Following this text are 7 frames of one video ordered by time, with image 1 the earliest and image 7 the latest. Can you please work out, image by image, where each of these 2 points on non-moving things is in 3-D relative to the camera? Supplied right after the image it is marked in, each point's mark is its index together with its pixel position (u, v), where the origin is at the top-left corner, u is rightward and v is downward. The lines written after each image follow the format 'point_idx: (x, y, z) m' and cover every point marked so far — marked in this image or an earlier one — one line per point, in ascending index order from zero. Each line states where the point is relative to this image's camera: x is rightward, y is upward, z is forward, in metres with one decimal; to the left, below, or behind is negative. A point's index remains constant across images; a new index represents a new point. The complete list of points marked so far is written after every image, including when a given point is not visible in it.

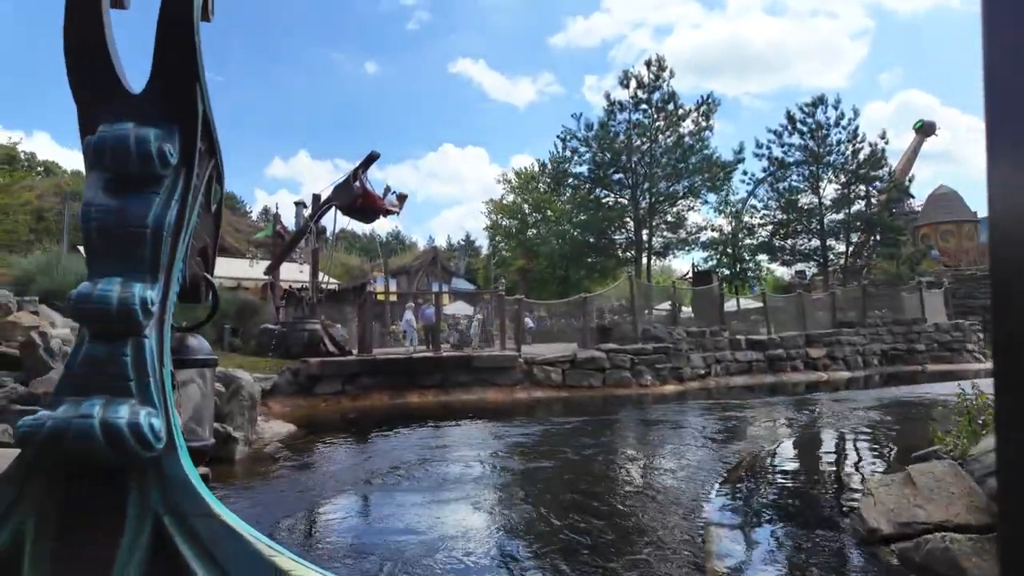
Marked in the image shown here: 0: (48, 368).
0: (-4.8, -0.8, +6.0) m
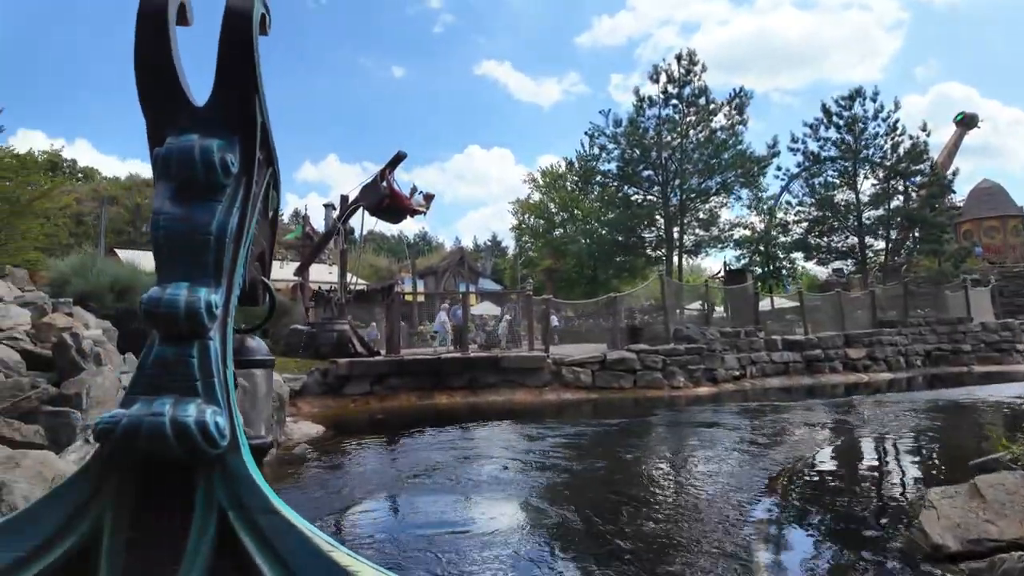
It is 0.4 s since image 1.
0: (-4.5, -0.8, +6.1) m
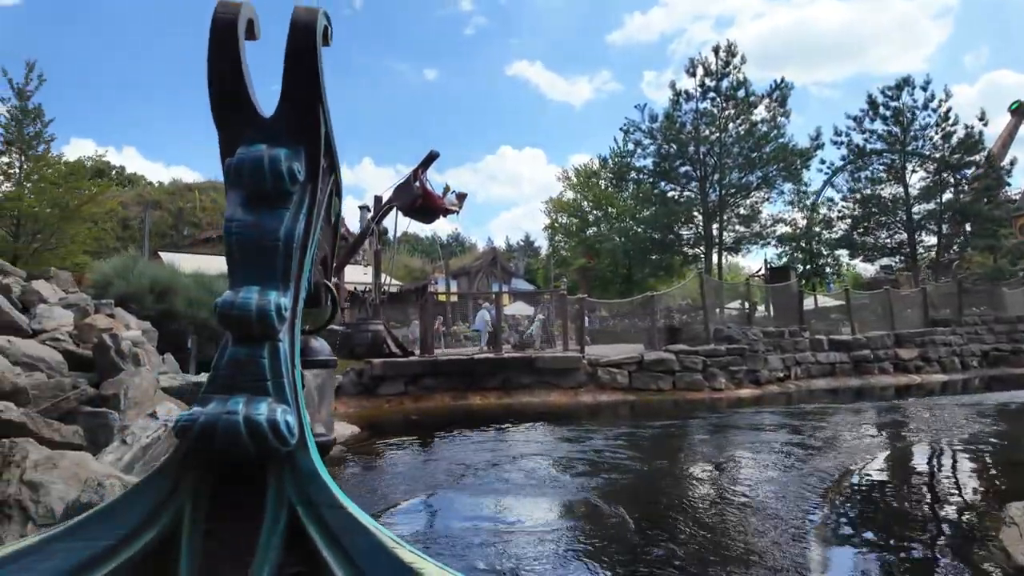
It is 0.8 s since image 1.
0: (-4.1, -0.9, +6.1) m
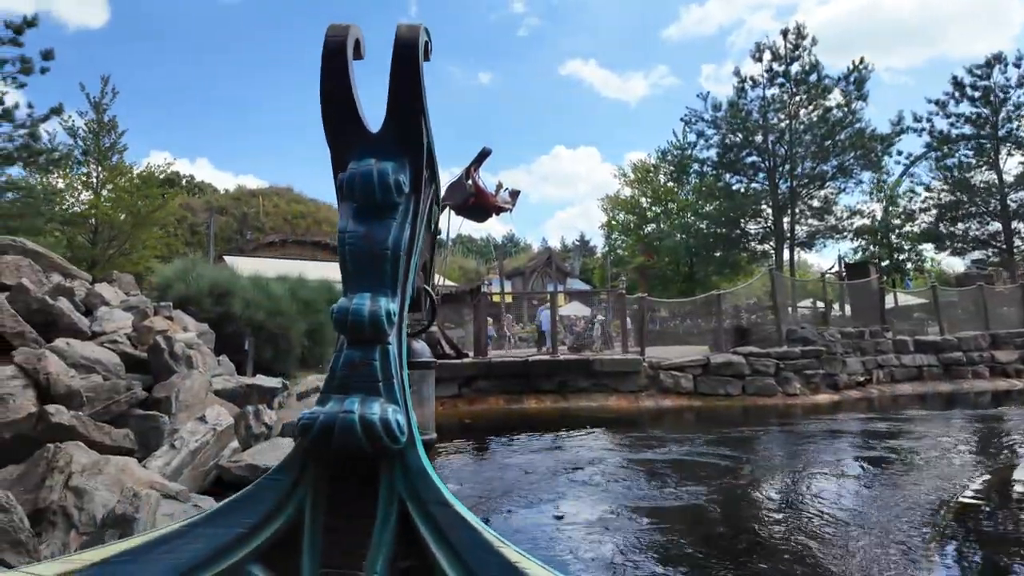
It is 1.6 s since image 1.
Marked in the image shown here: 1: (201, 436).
0: (-3.5, -0.9, +6.1) m
1: (-2.8, -1.3, +5.2) m
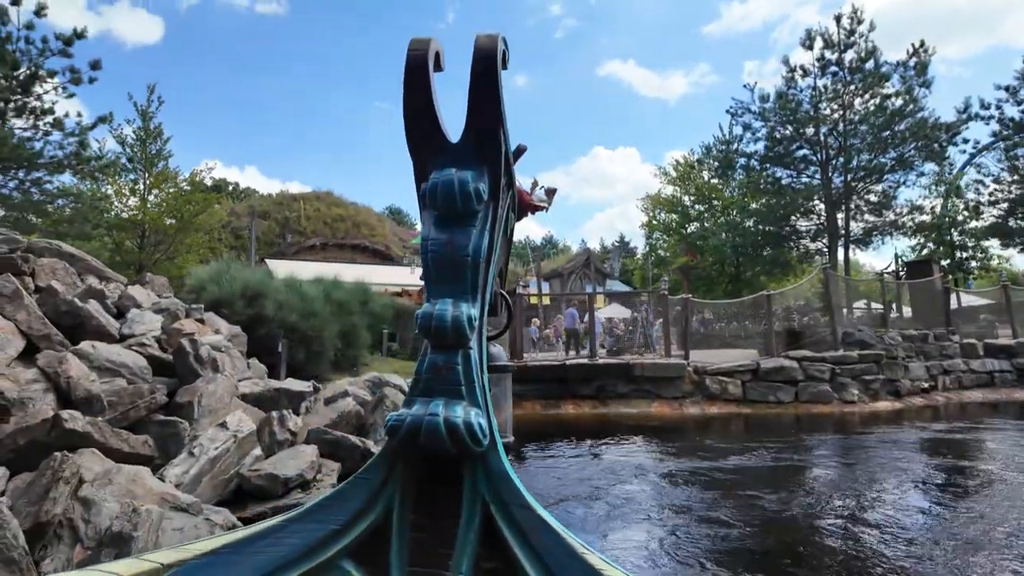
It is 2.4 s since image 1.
0: (-3.2, -0.9, +5.9) m
1: (-2.5, -1.3, +5.0) m
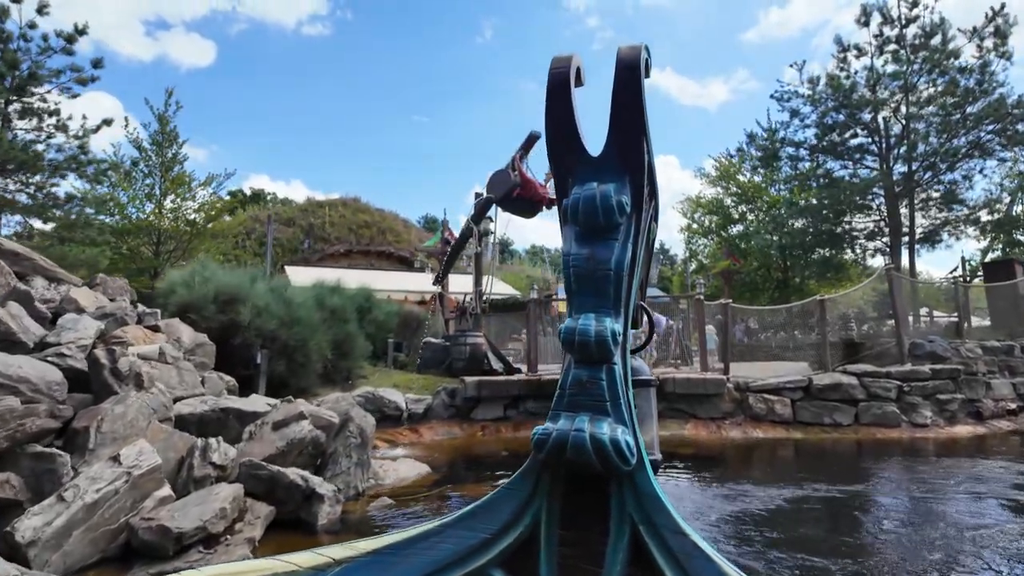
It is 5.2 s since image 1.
0: (-3.3, -0.9, +4.8) m
1: (-2.7, -1.3, +3.9) m
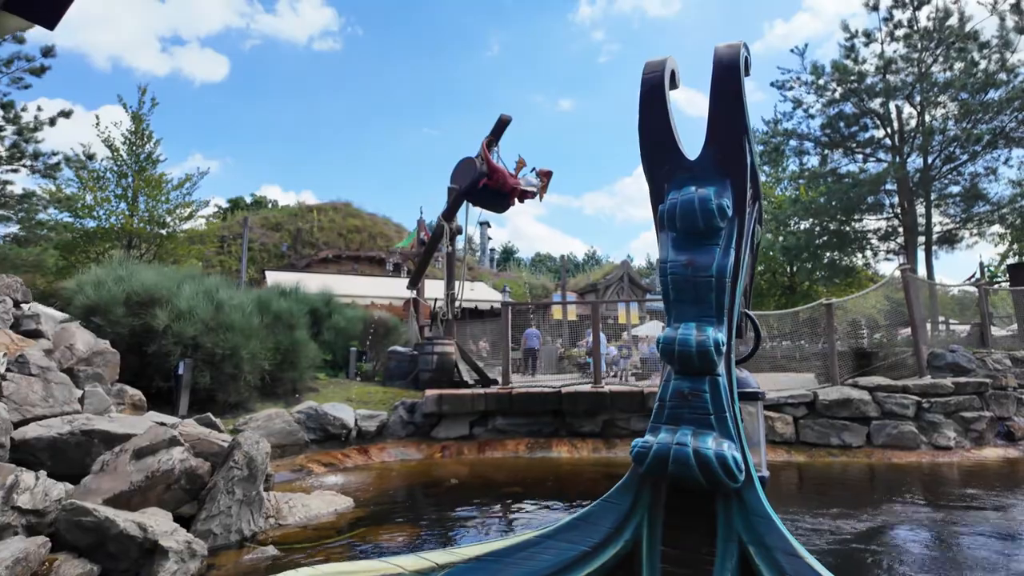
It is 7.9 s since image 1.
0: (-3.9, -0.8, +3.8) m
1: (-3.3, -1.2, +2.8) m
